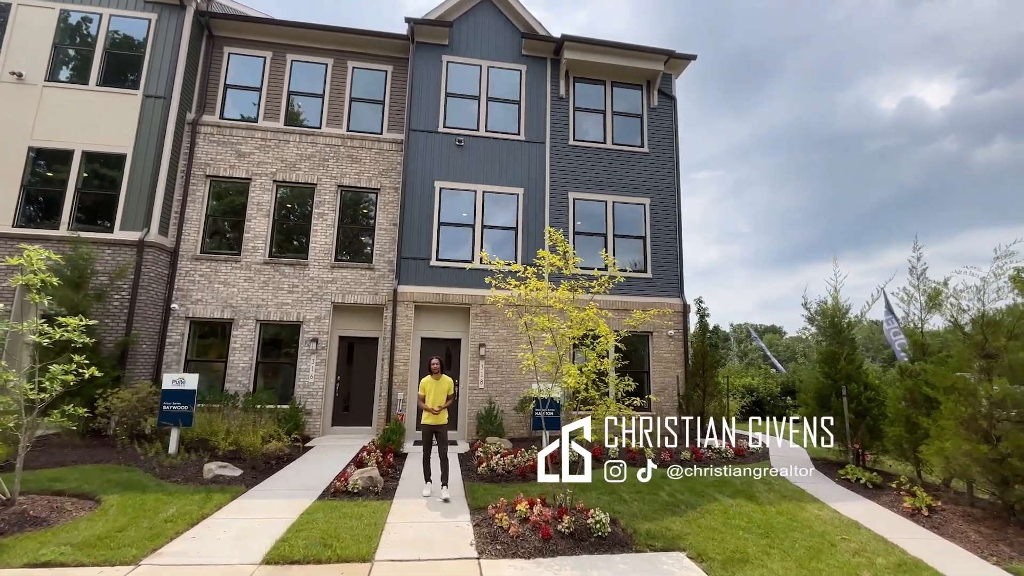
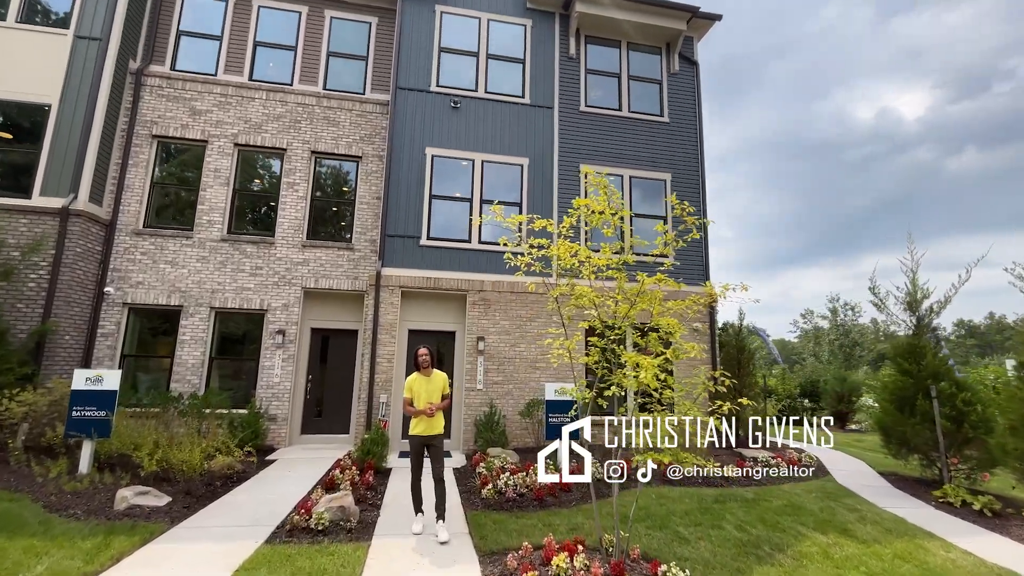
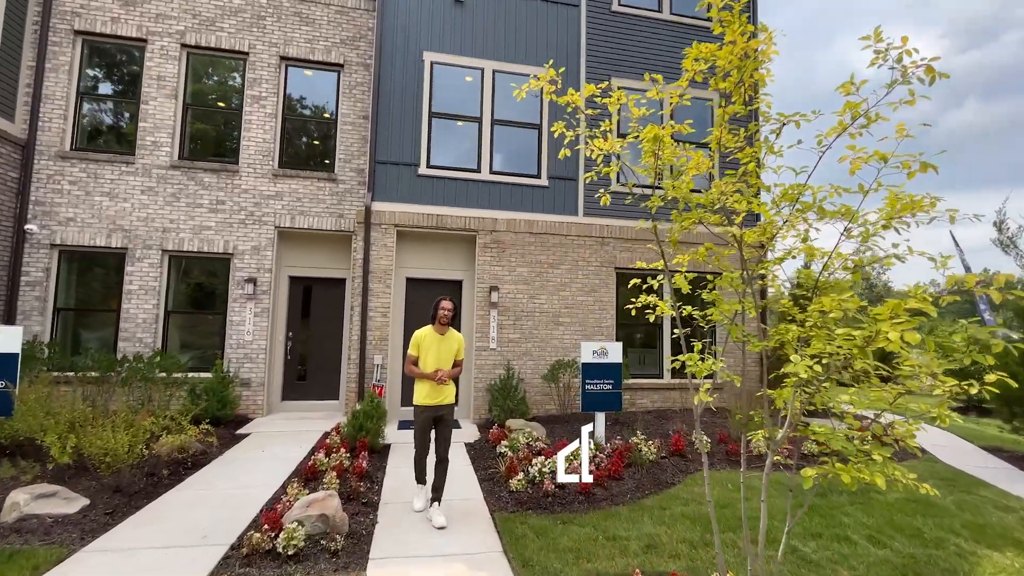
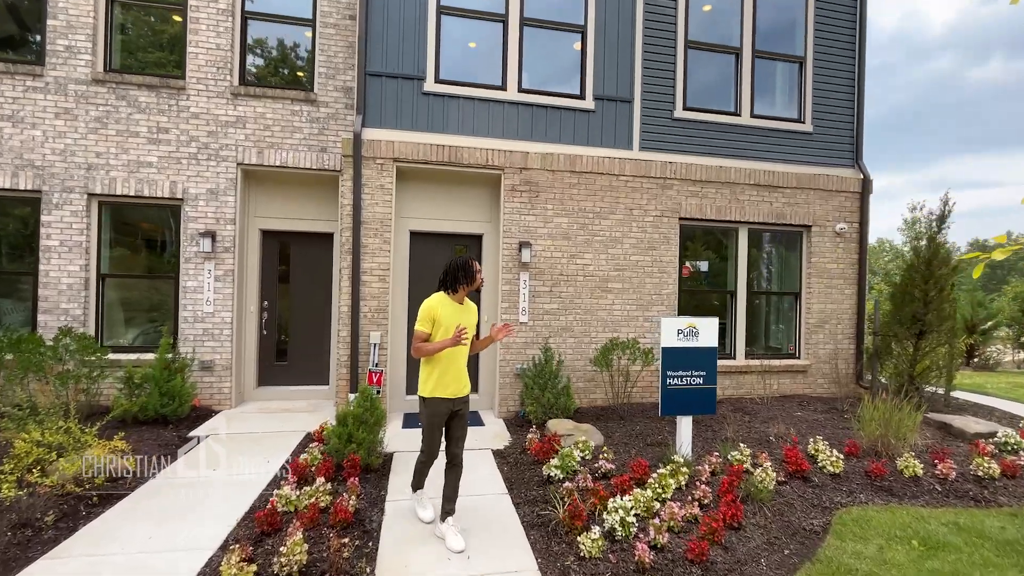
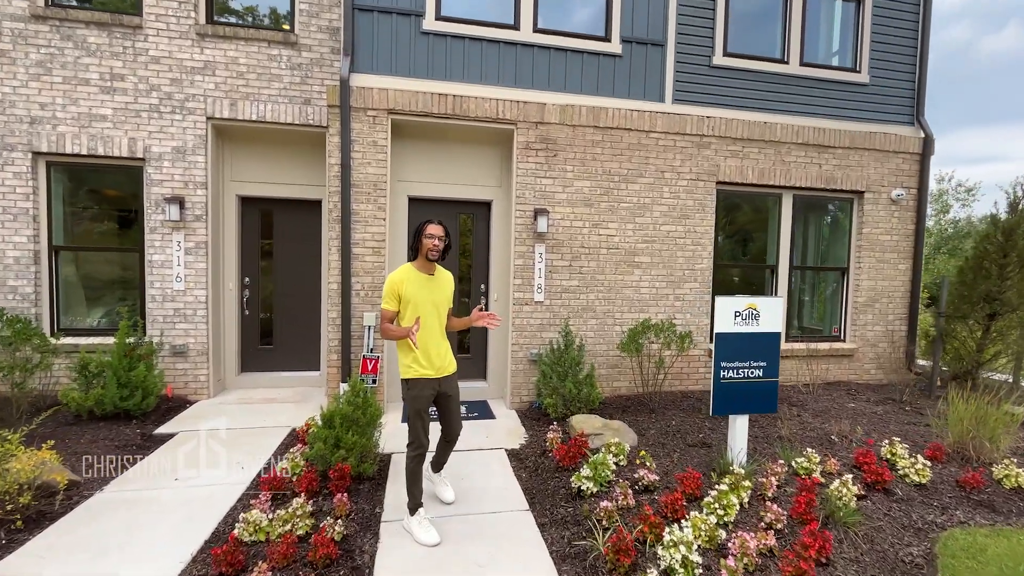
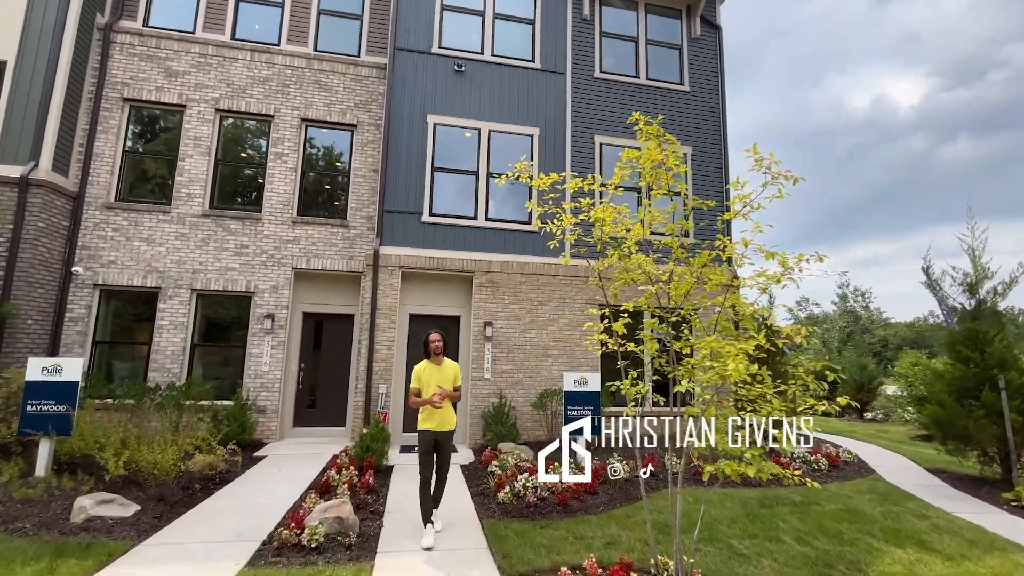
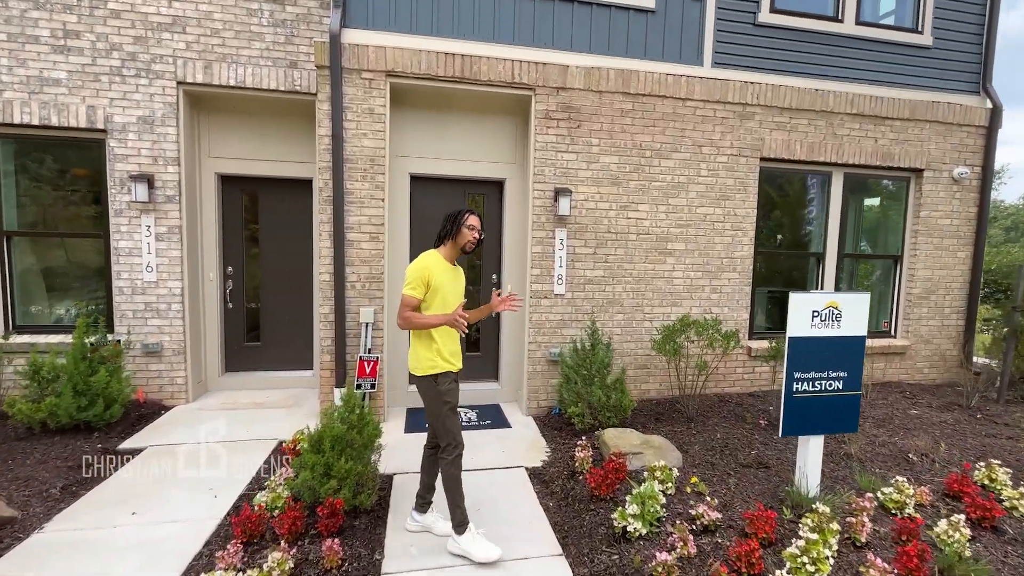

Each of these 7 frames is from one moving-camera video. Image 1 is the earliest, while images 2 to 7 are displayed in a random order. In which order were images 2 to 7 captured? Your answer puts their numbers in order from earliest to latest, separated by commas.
2, 6, 3, 4, 5, 7
